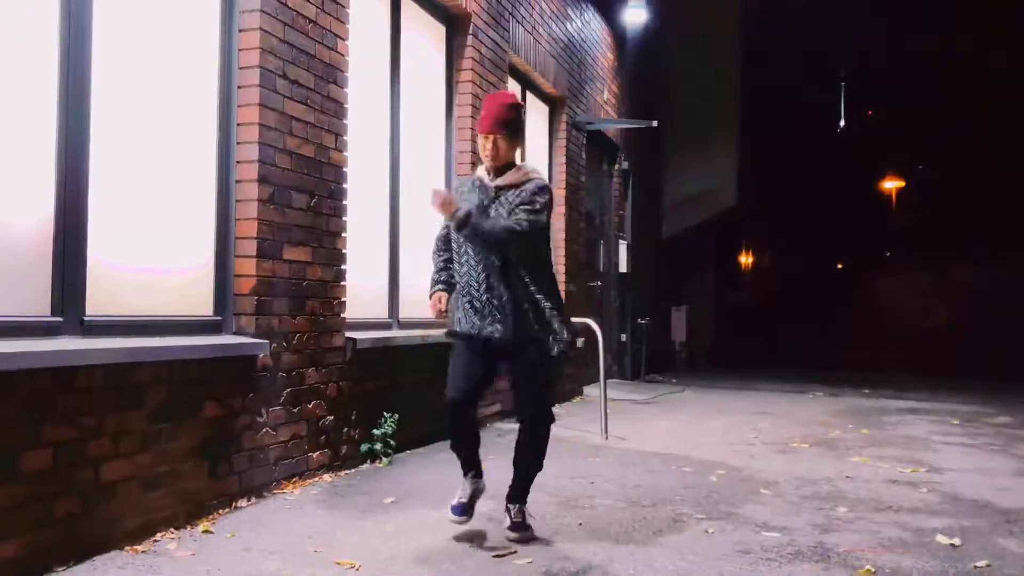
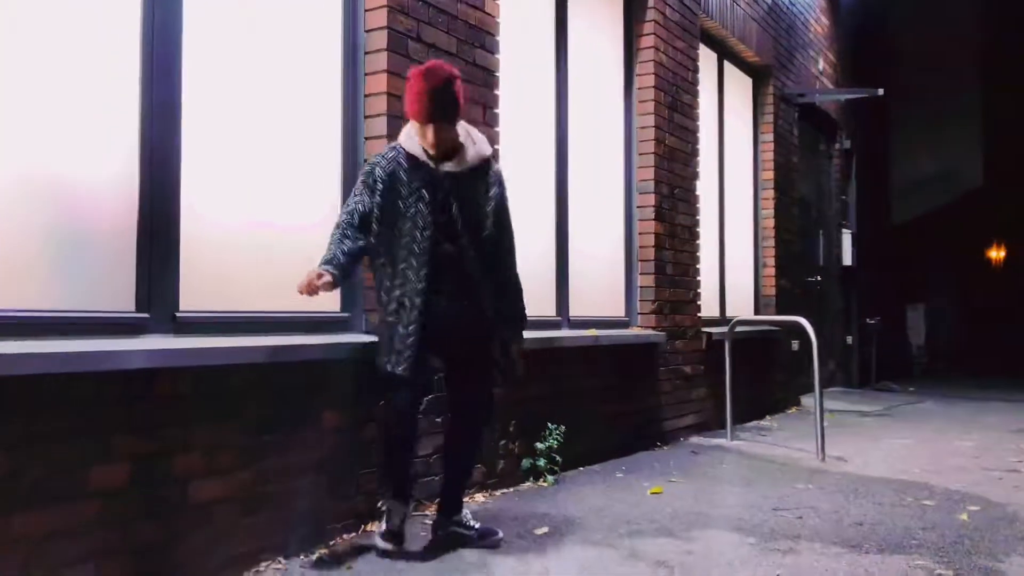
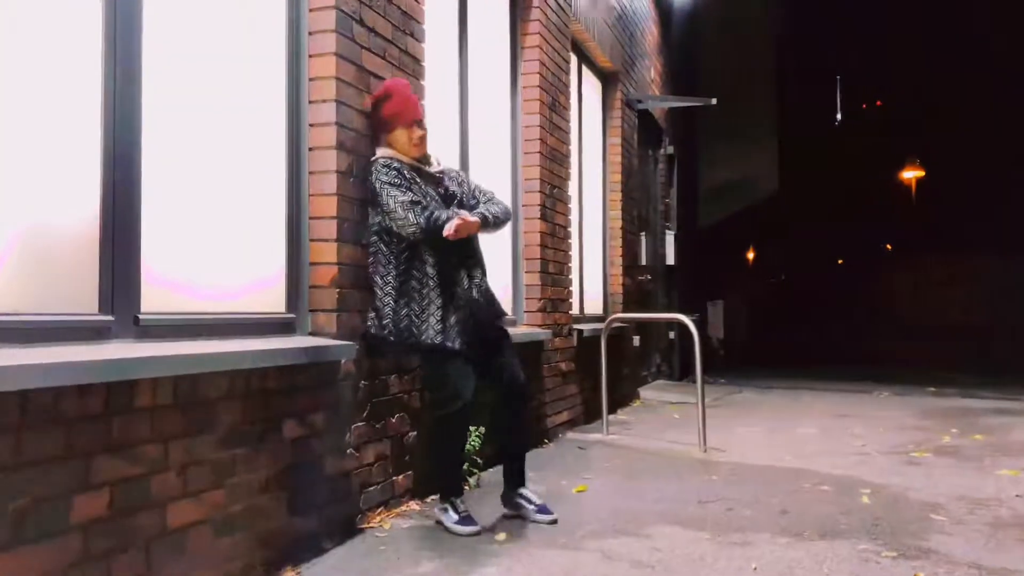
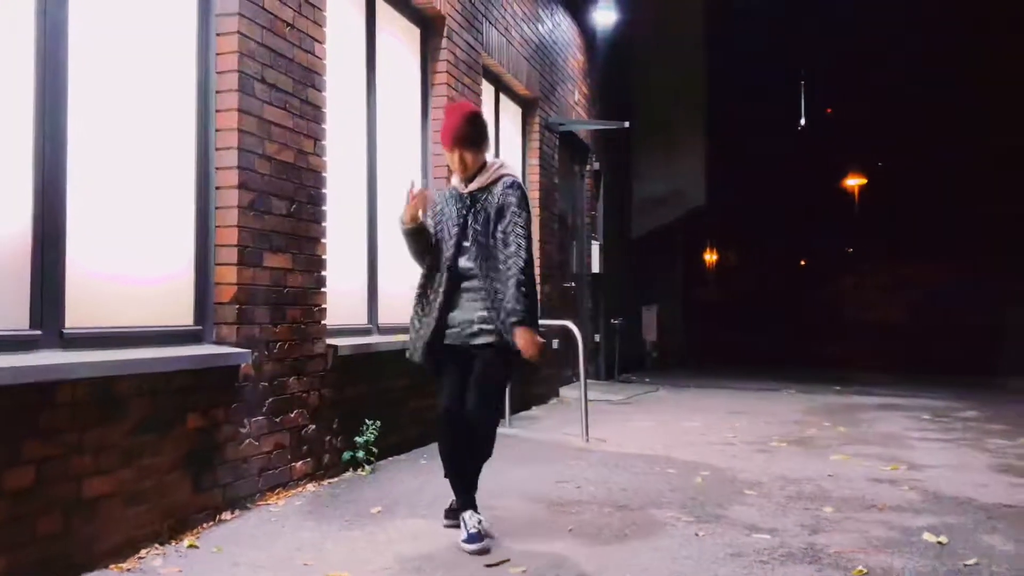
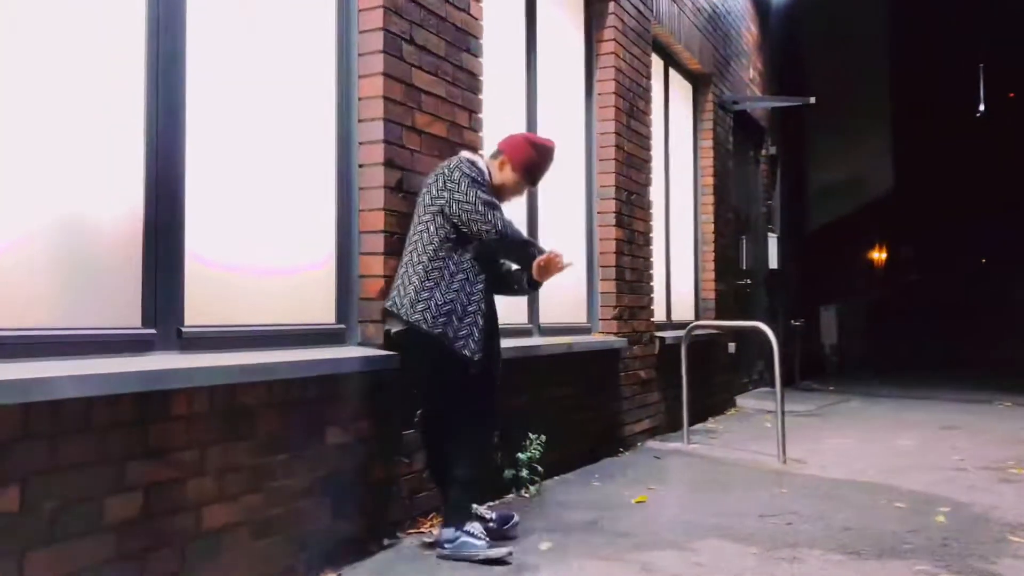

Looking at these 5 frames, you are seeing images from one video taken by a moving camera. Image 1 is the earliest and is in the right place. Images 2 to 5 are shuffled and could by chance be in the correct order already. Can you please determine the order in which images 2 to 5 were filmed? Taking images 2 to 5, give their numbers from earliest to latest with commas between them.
4, 3, 5, 2
